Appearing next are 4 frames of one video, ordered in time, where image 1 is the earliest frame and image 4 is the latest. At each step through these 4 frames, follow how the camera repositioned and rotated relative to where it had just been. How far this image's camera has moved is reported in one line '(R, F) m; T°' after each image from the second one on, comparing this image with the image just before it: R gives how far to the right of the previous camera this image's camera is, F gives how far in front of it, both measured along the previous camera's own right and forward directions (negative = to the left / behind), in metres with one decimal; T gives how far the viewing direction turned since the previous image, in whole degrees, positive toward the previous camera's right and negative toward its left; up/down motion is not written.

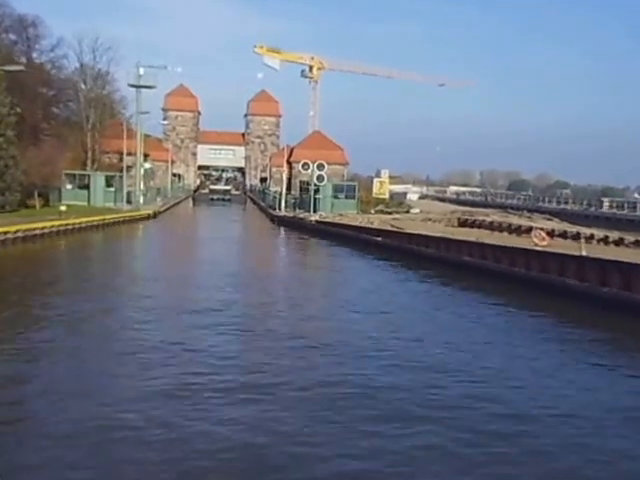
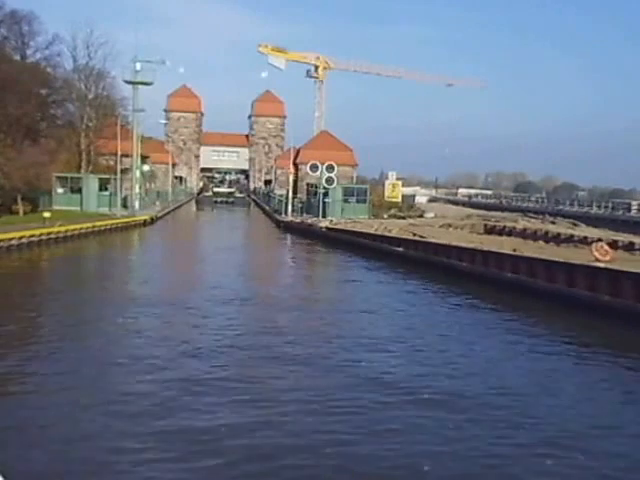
(-0.1, +1.3) m; 0°
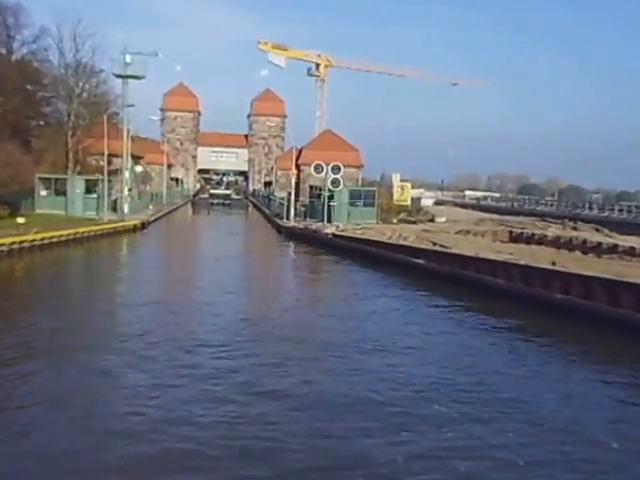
(-0.1, +1.3) m; 0°
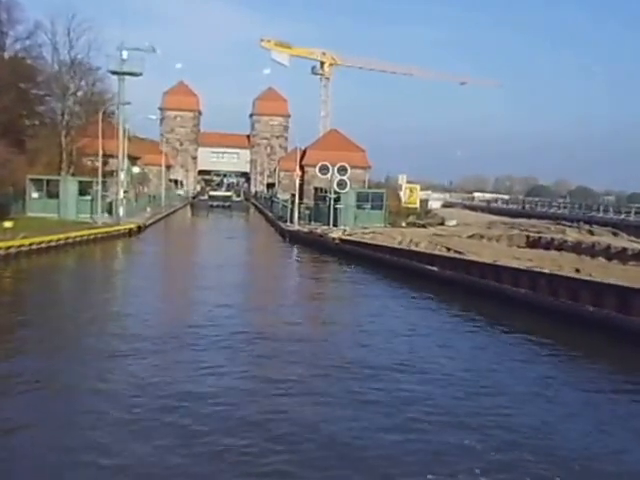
(0.0, +0.7) m; 0°
